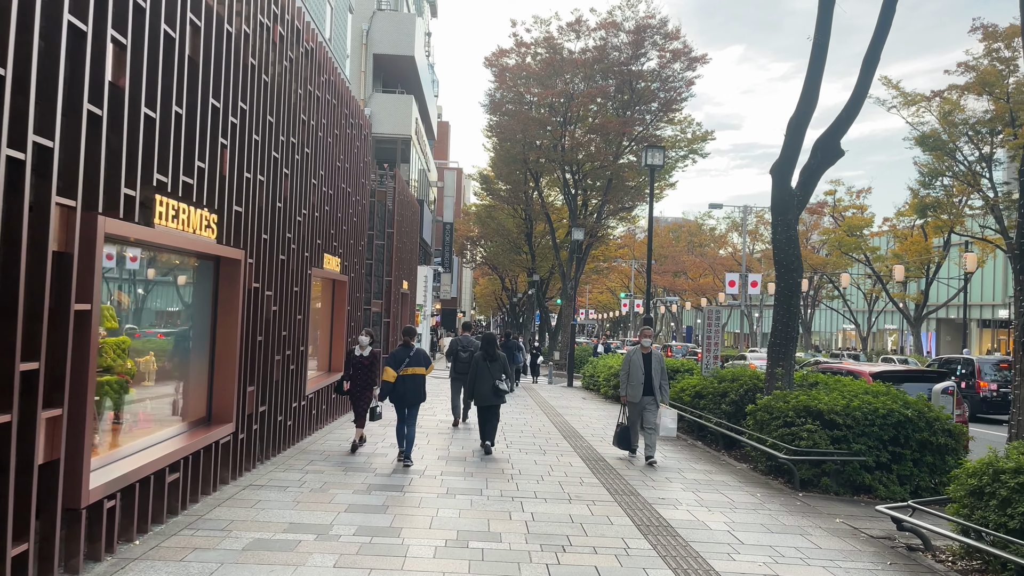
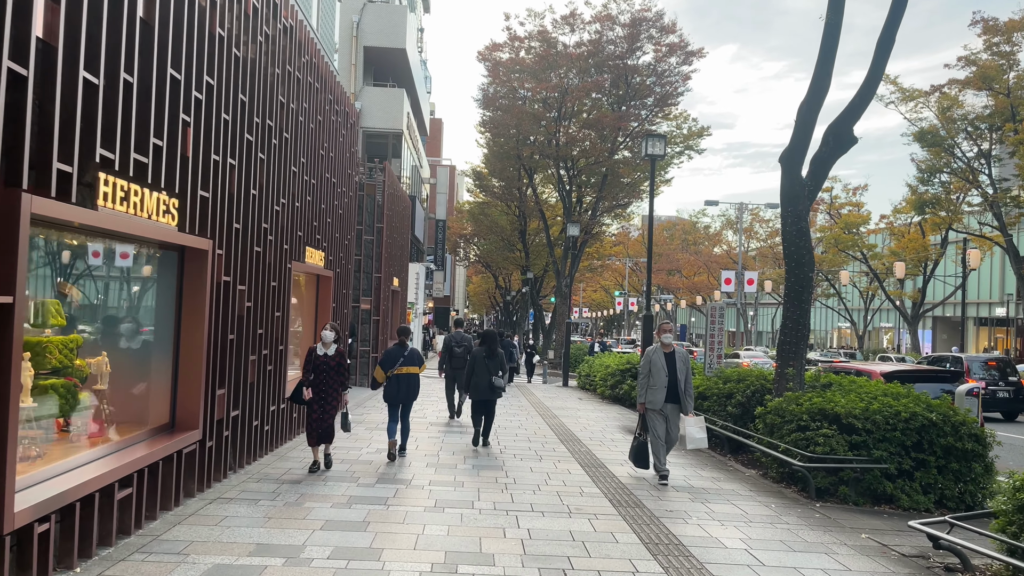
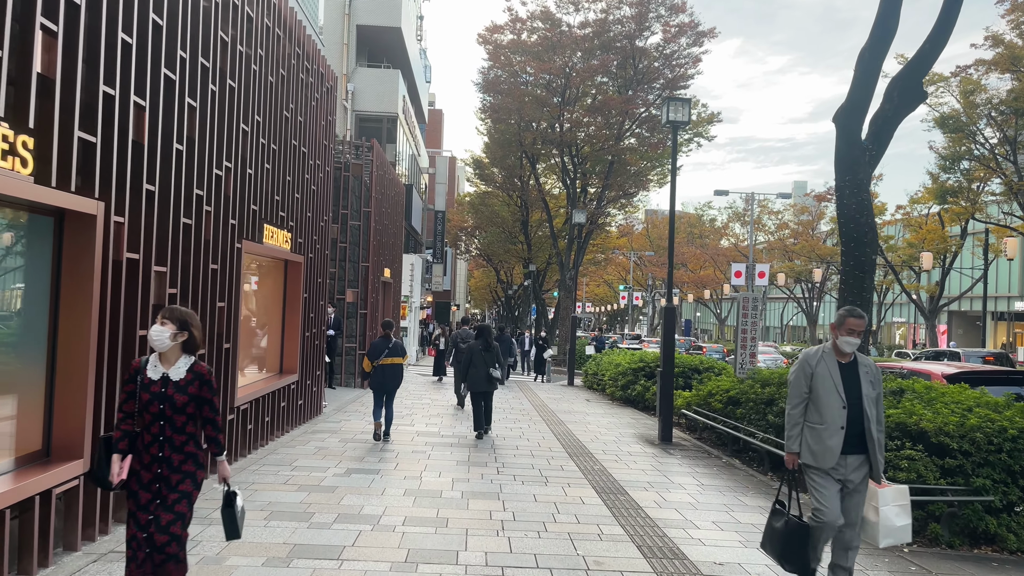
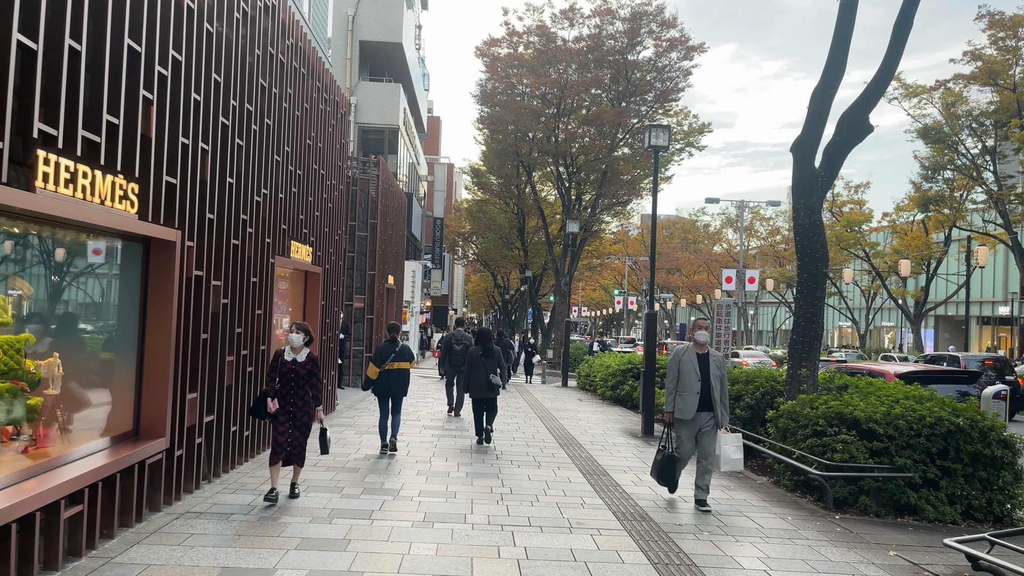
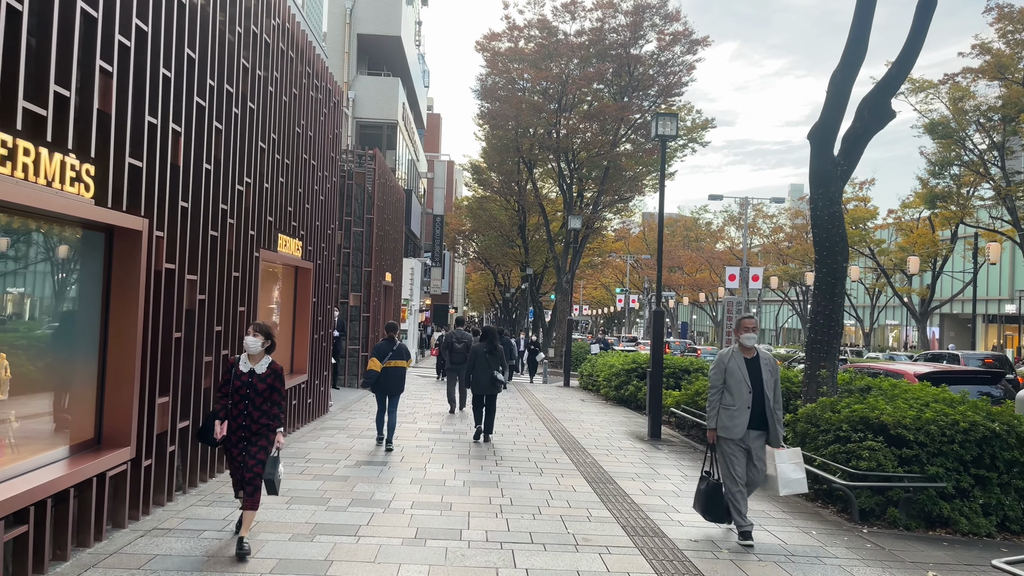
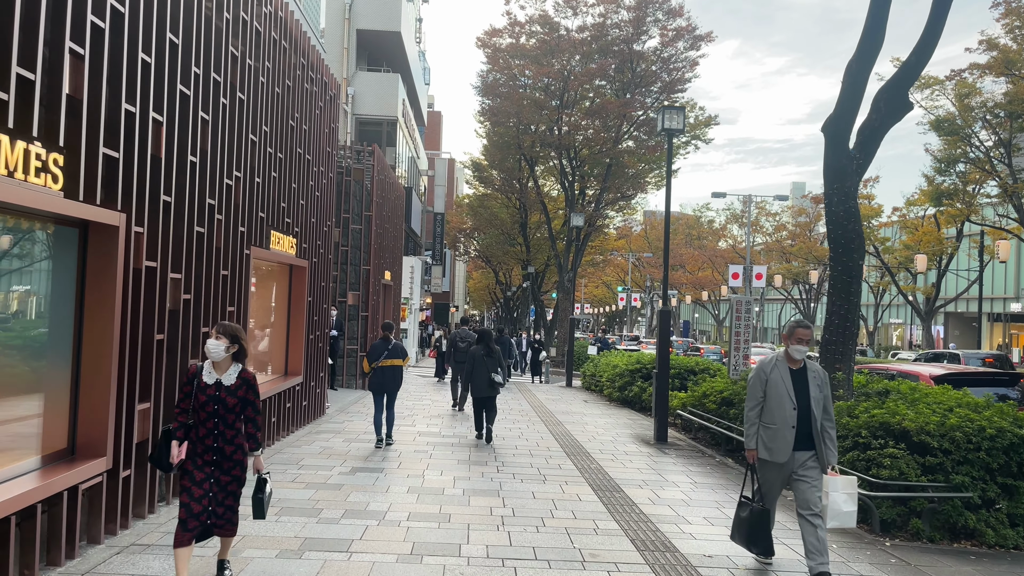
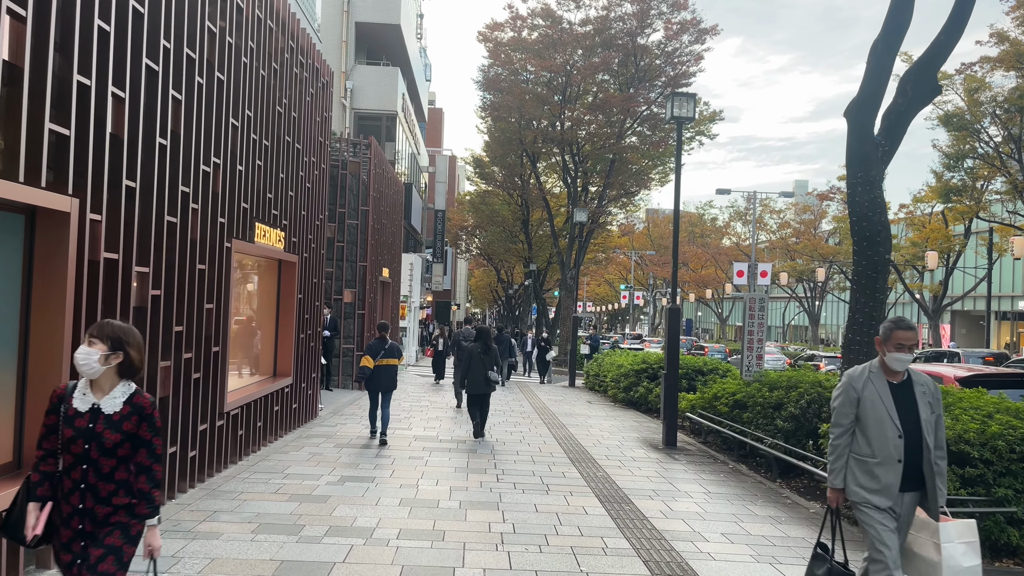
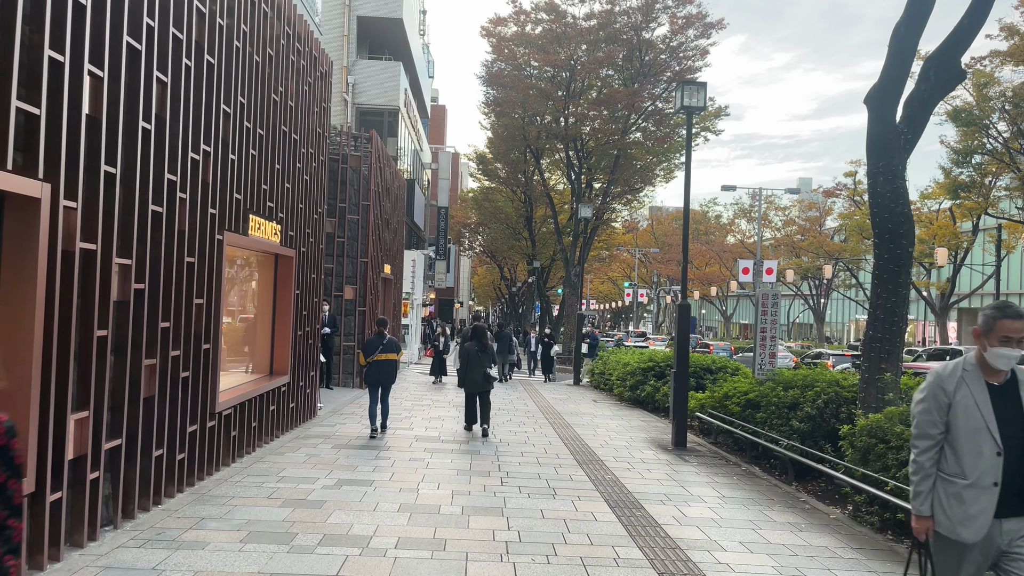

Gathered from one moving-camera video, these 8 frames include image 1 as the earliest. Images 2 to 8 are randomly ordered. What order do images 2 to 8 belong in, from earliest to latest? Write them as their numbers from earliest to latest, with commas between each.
2, 4, 5, 6, 3, 7, 8
